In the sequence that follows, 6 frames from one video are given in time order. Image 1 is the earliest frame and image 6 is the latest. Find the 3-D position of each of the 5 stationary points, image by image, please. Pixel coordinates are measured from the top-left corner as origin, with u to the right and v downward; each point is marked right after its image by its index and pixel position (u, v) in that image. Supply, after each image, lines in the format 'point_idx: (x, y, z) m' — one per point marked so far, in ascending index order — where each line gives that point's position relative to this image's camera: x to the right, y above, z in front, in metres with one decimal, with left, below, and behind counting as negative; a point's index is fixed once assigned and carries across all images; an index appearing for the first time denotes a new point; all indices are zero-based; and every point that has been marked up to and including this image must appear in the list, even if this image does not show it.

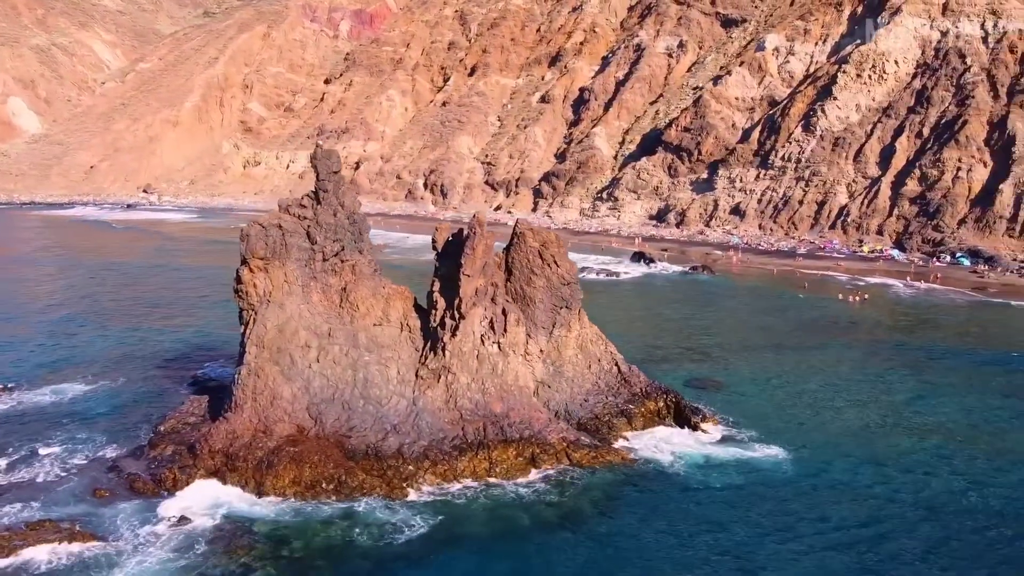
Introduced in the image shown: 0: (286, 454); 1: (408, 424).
0: (-4.3, -3.2, +15.3) m
1: (-2.1, -2.8, +16.4) m
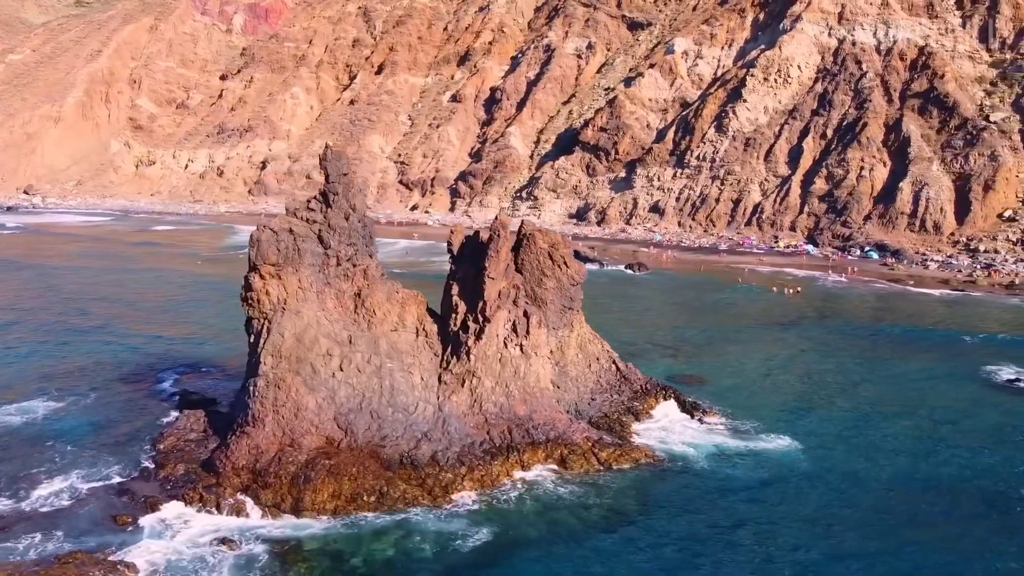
0: (-3.5, -3.3, +14.7) m
1: (-1.5, -2.9, +16.1) m
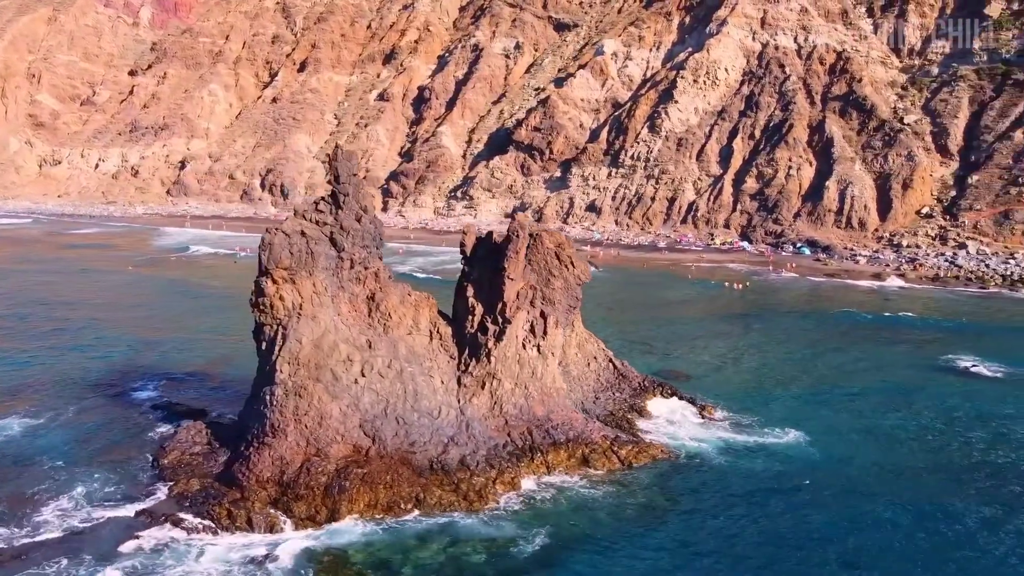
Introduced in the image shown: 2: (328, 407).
0: (-2.8, -3.4, +14.3) m
1: (-1.0, -2.9, +15.9) m
2: (-3.5, -2.3, +15.2) m
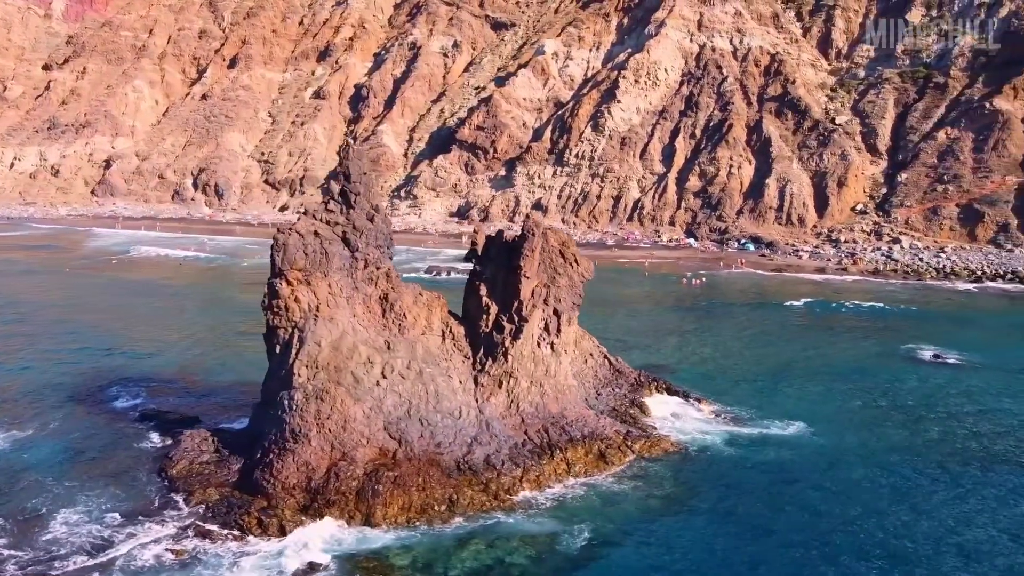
0: (-2.2, -3.4, +14.1) m
1: (-0.5, -2.9, +15.9) m
2: (-3.0, -2.3, +15.0) m
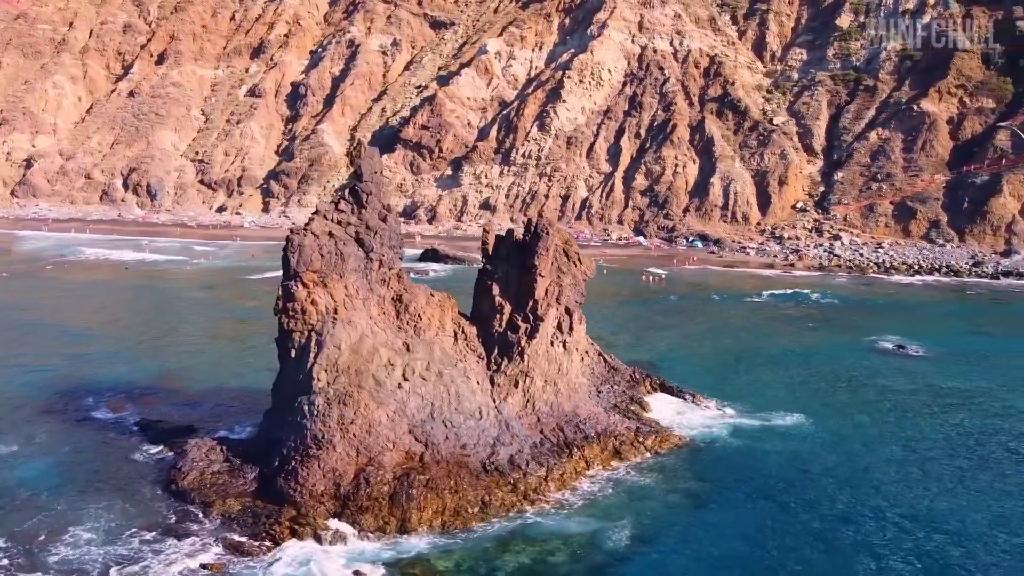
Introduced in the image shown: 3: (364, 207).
0: (-1.7, -3.4, +13.9) m
1: (-0.1, -2.9, +15.8) m
2: (-2.5, -2.3, +14.7) m
3: (-3.0, +1.6, +16.2) m
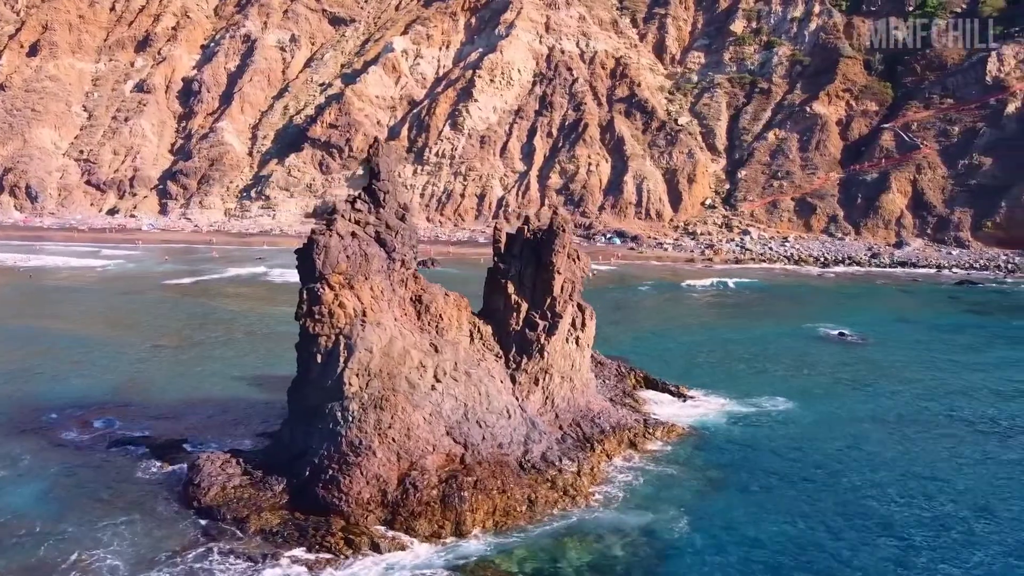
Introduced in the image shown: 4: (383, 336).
0: (-0.8, -3.4, +13.7) m
1: (+0.4, -2.8, +15.8) m
2: (-1.8, -2.3, +14.4) m
3: (-2.6, +1.6, +15.8) m
4: (-2.3, -0.9, +14.7) m
